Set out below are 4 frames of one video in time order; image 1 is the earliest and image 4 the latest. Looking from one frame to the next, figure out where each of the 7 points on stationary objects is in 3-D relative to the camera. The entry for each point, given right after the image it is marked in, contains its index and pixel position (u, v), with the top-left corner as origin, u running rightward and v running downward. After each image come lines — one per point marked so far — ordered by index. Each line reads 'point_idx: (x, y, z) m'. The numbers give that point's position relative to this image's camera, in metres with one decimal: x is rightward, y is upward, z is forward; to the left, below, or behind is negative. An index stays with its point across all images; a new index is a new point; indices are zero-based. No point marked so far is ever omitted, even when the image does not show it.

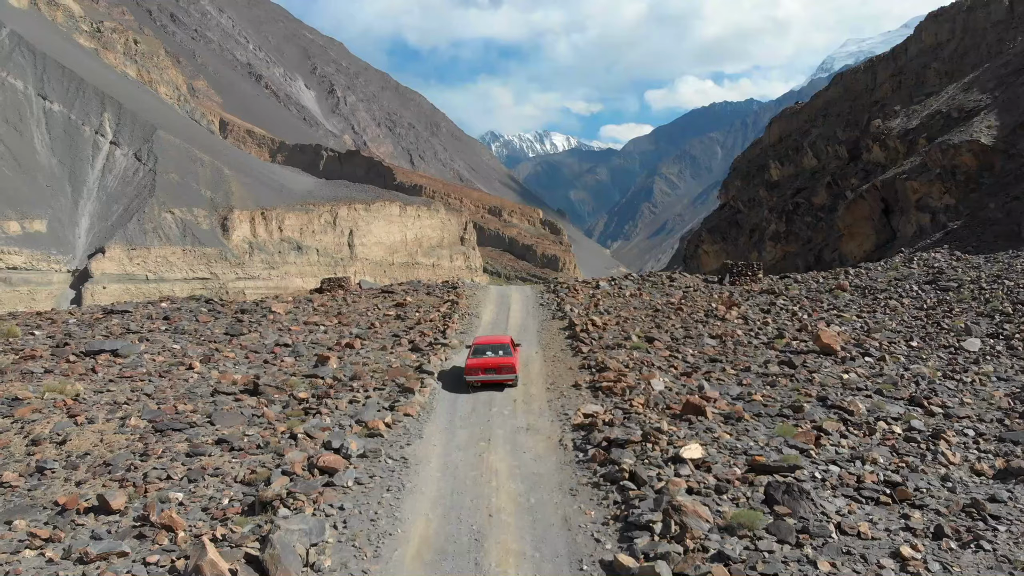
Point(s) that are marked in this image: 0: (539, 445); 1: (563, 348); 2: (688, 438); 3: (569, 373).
0: (+0.3, -1.8, +10.3) m
1: (+1.0, -1.1, +17.6) m
2: (+1.9, -1.6, +9.8) m
3: (+0.9, -1.3, +14.4) m
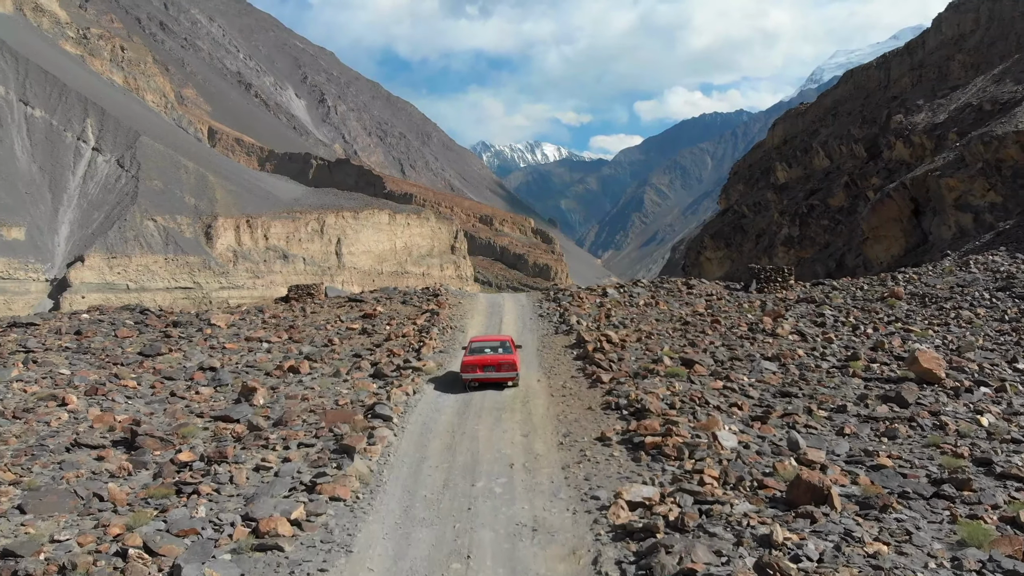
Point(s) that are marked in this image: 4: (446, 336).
0: (+0.3, -1.8, +5.8) m
1: (+0.9, -1.2, +13.1) m
2: (+1.9, -1.6, +5.4) m
3: (+0.8, -1.4, +10.0) m
4: (-1.3, -1.0, +18.4) m
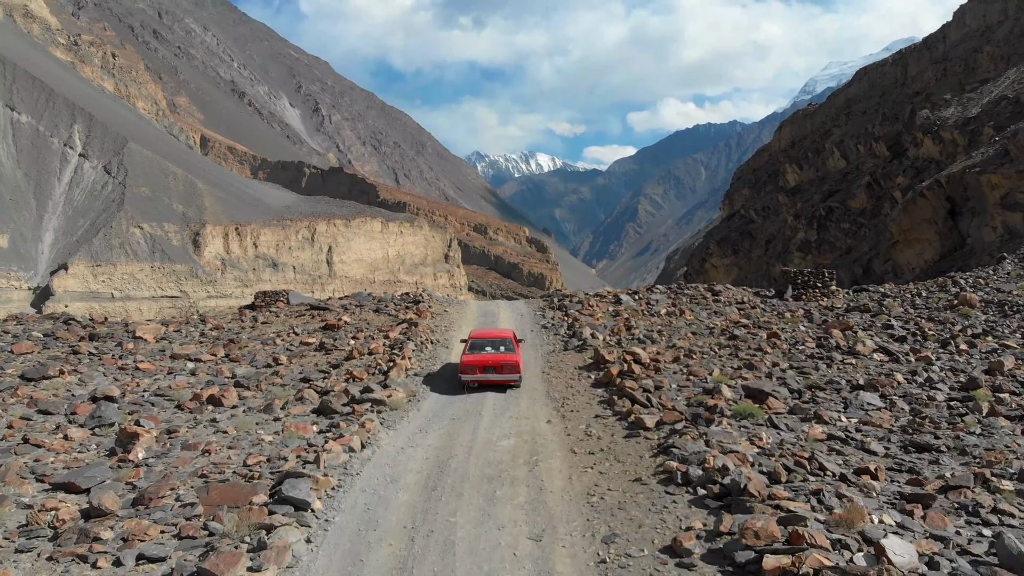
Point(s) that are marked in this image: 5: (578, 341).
0: (+0.3, -1.7, +2.0) m
1: (+0.9, -1.2, +9.3) m
2: (+1.9, -1.5, +1.5) m
3: (+0.8, -1.4, +6.1) m
4: (-1.4, -1.0, +14.5) m
5: (+1.1, -0.9, +15.0) m
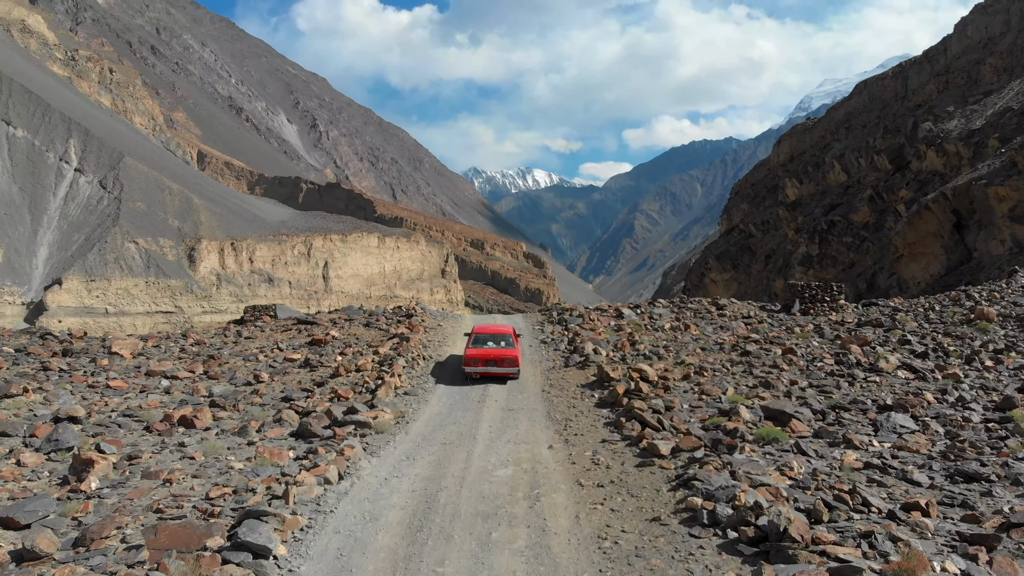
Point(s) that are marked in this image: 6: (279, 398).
0: (+0.3, -1.7, +1.1) m
1: (+0.9, -1.3, +8.4) m
2: (+1.9, -1.5, +0.7) m
3: (+0.8, -1.4, +5.2) m
4: (-1.4, -1.2, +13.7) m
5: (+1.0, -1.1, +14.2) m
6: (-2.9, -1.4, +11.5) m
